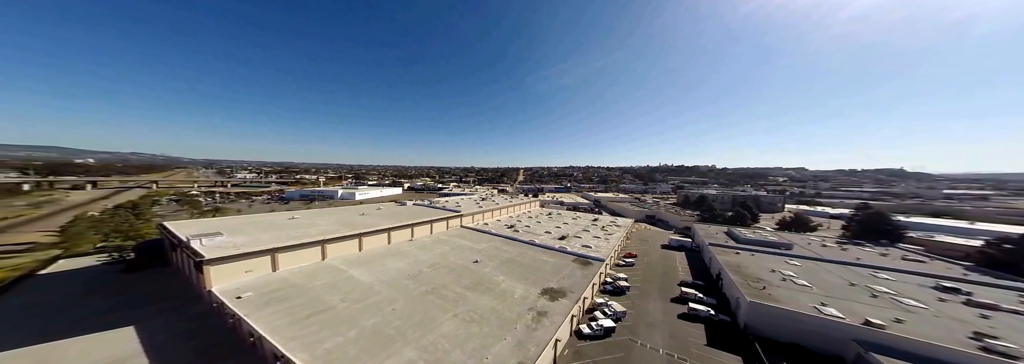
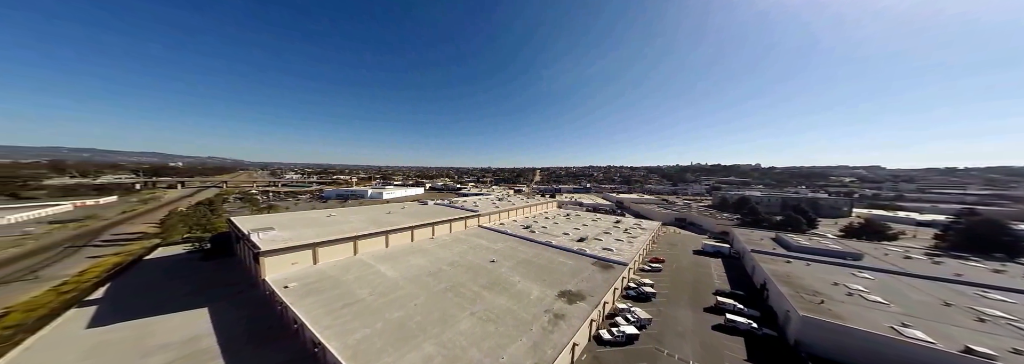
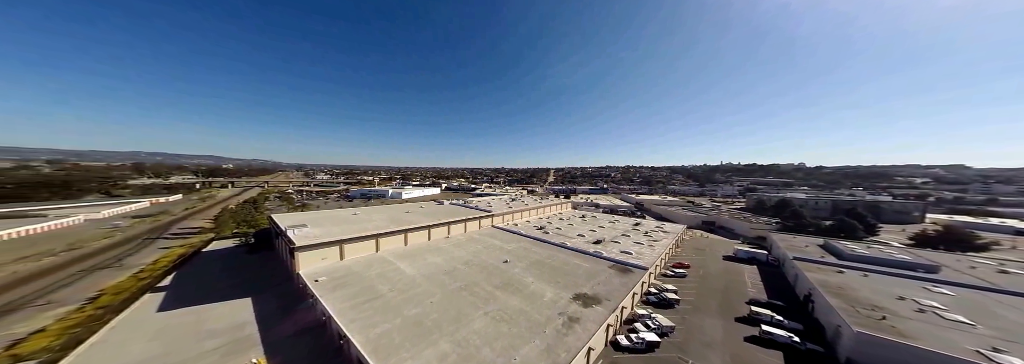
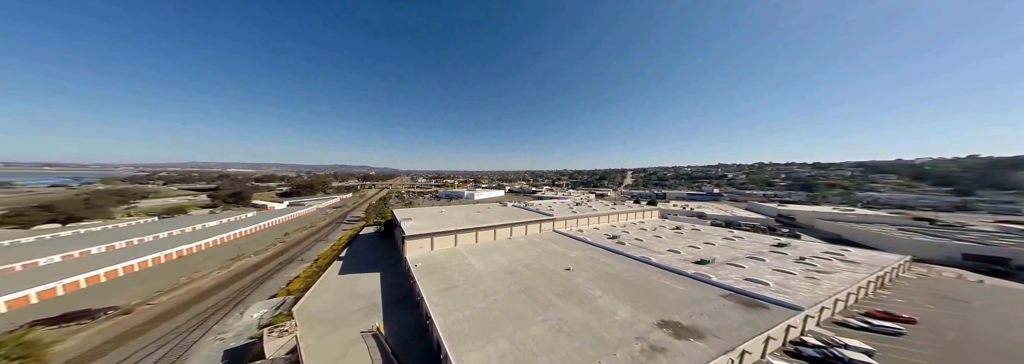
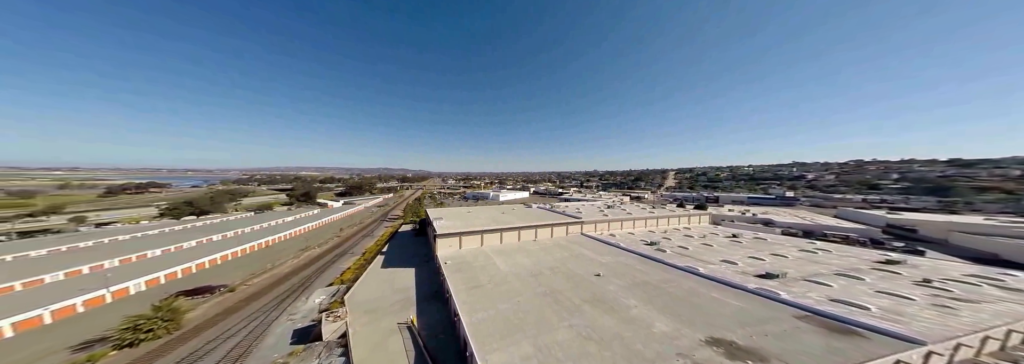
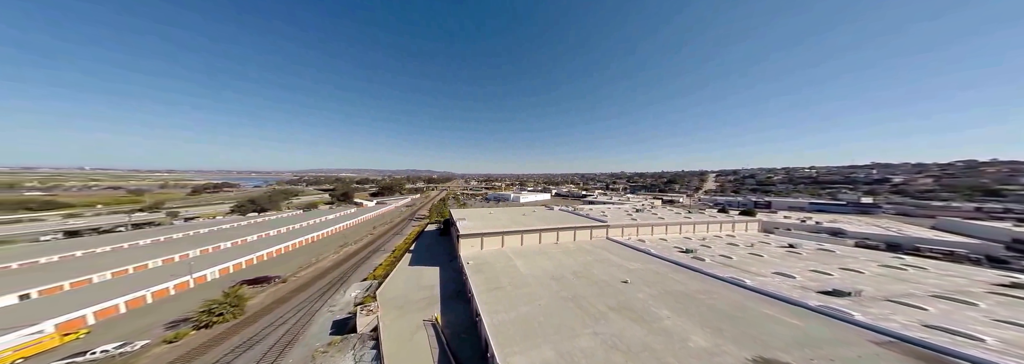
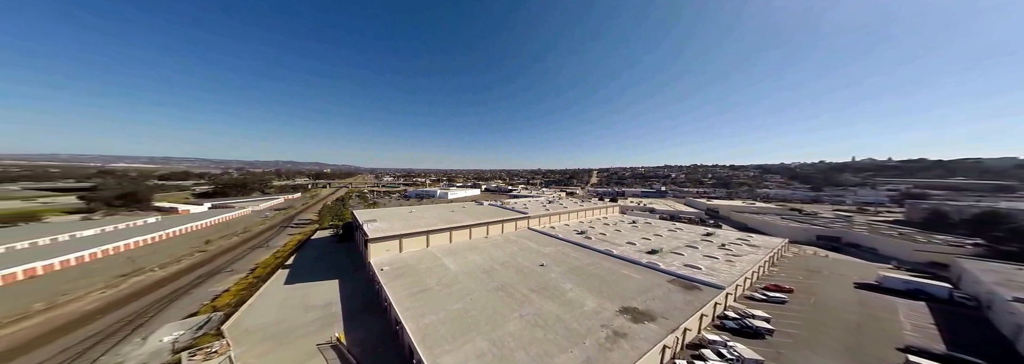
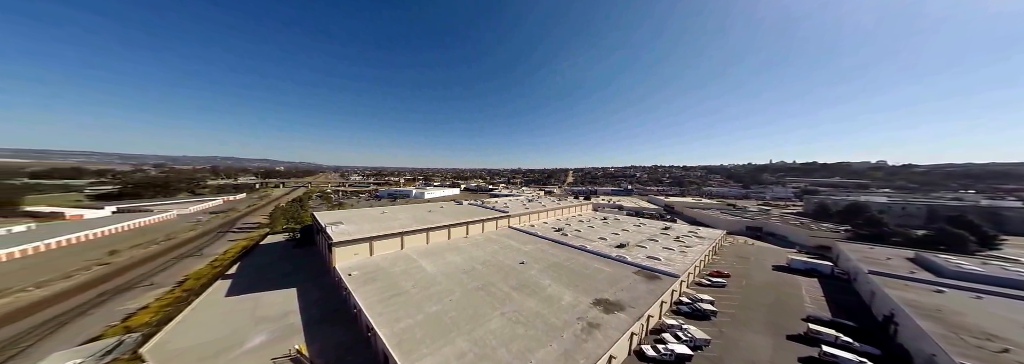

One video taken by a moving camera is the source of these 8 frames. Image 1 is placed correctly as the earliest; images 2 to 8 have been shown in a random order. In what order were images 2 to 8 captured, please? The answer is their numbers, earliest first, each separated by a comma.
2, 3, 8, 7, 4, 5, 6
